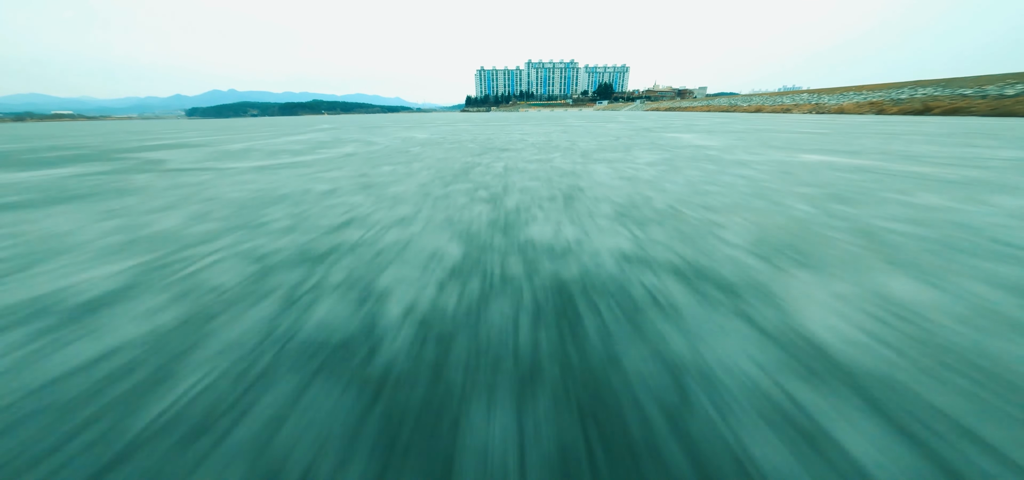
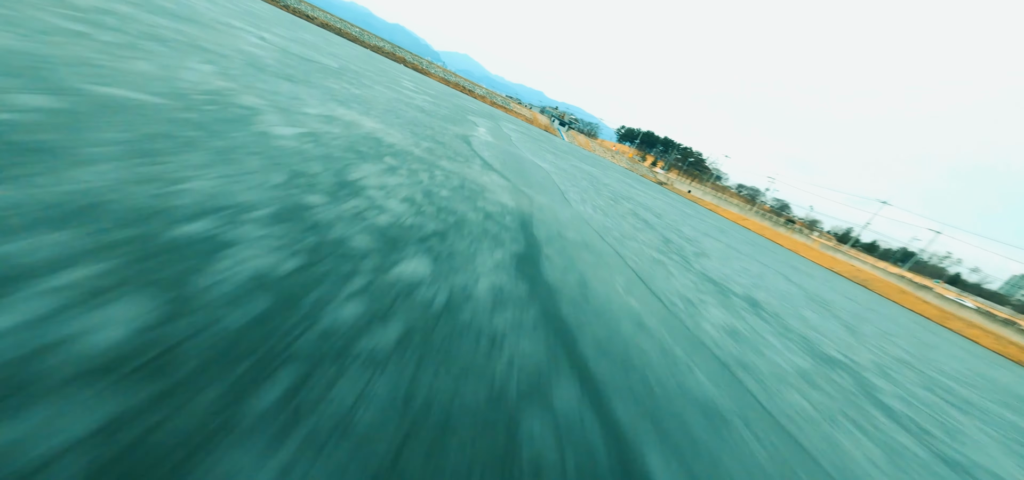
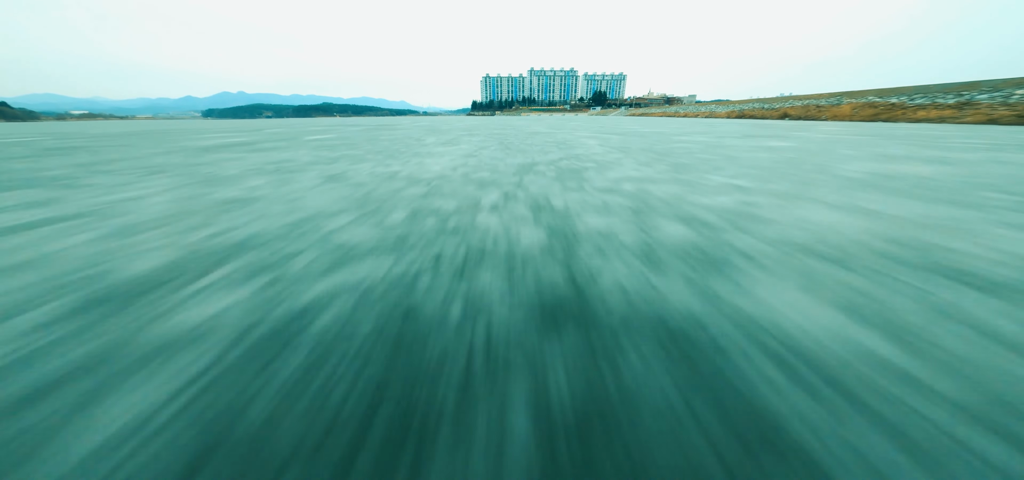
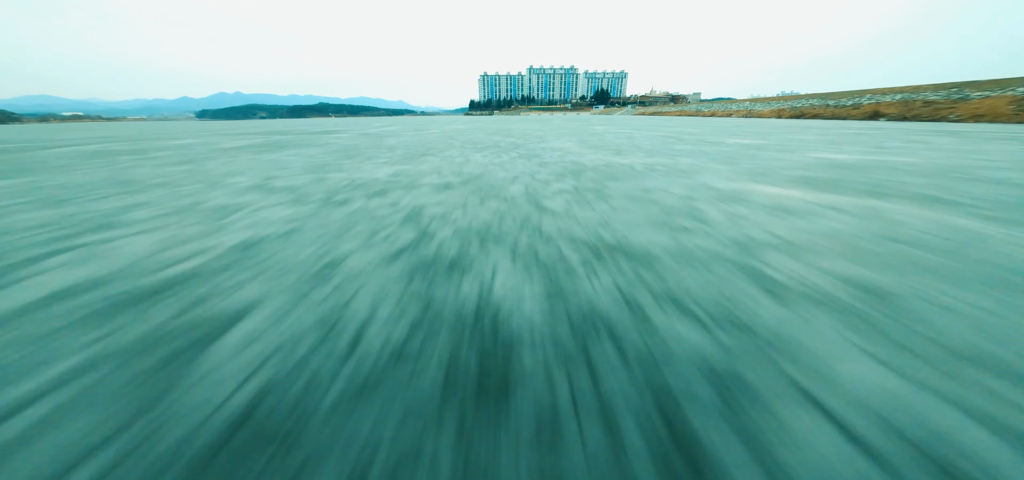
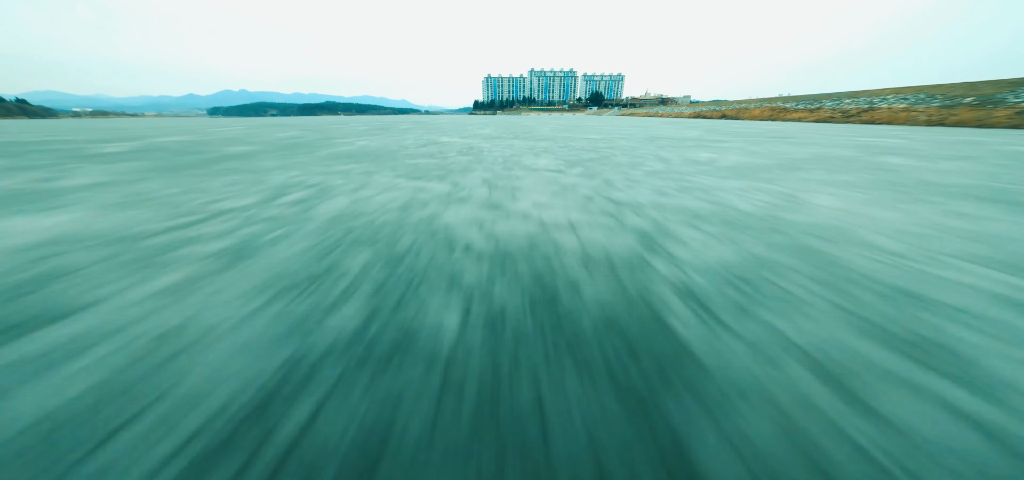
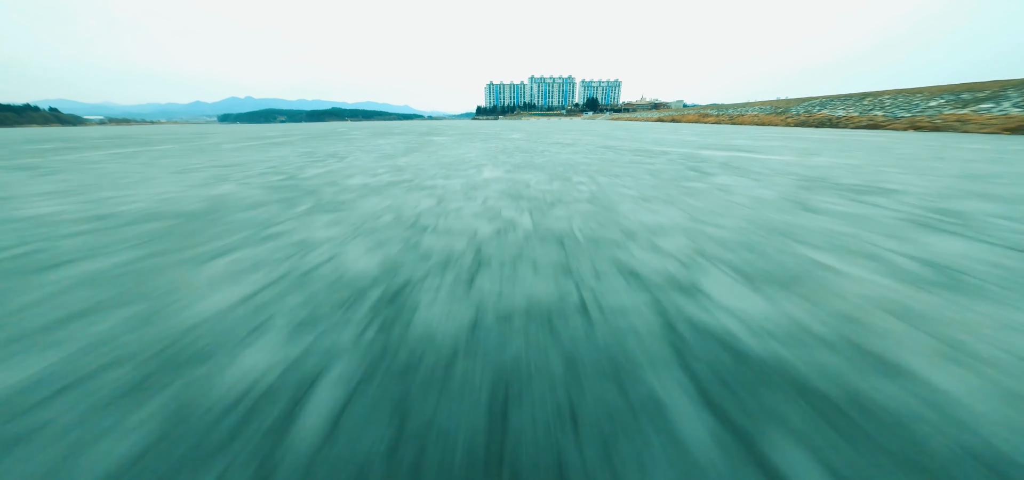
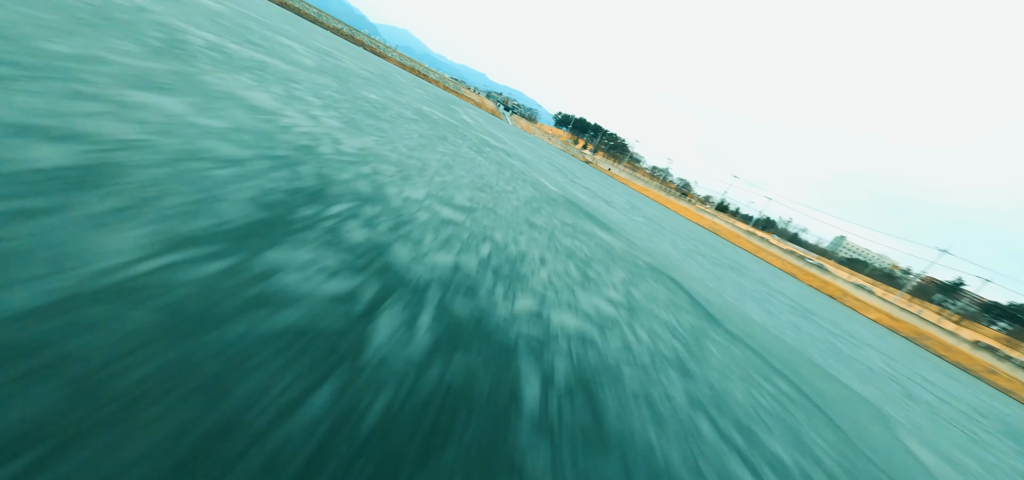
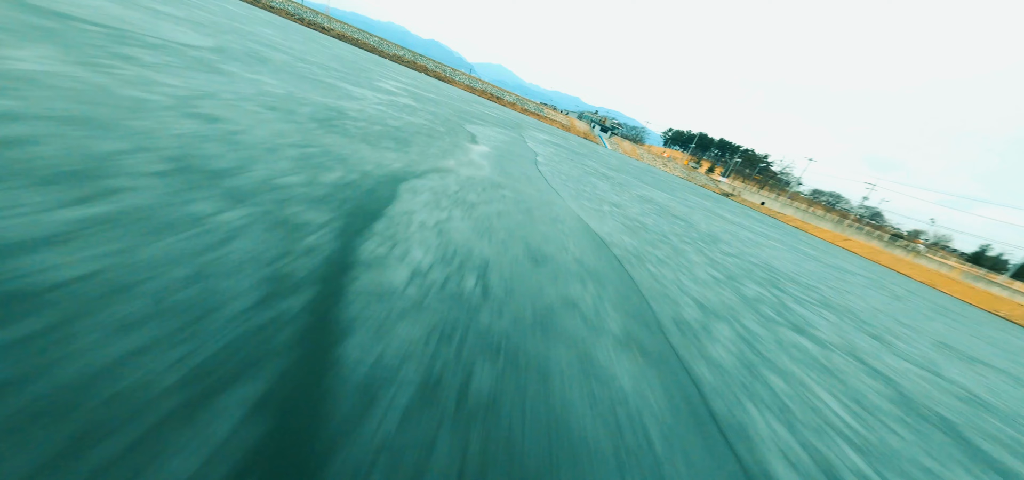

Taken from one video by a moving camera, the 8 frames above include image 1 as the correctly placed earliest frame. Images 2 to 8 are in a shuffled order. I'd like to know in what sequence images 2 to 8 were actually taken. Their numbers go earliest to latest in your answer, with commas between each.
4, 3, 5, 6, 8, 2, 7
